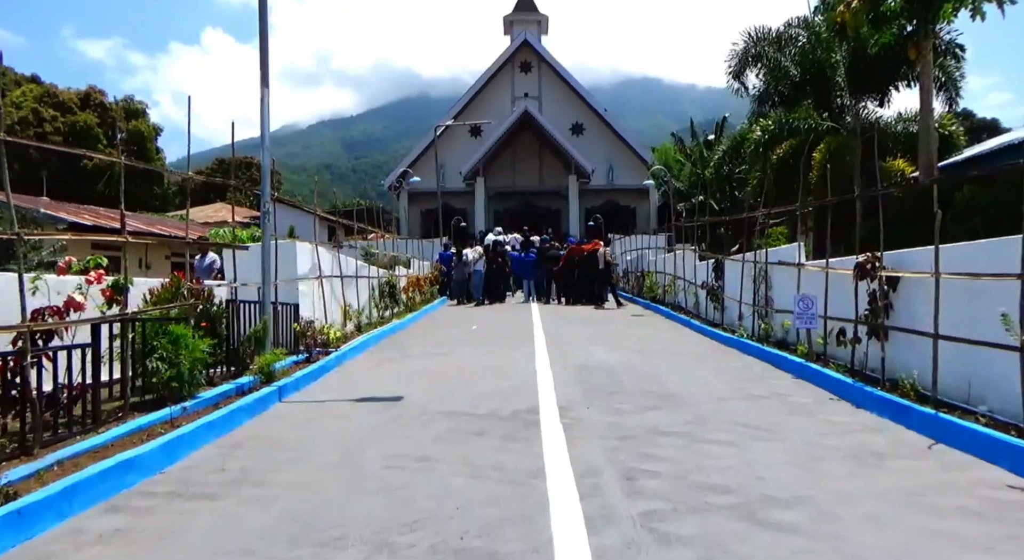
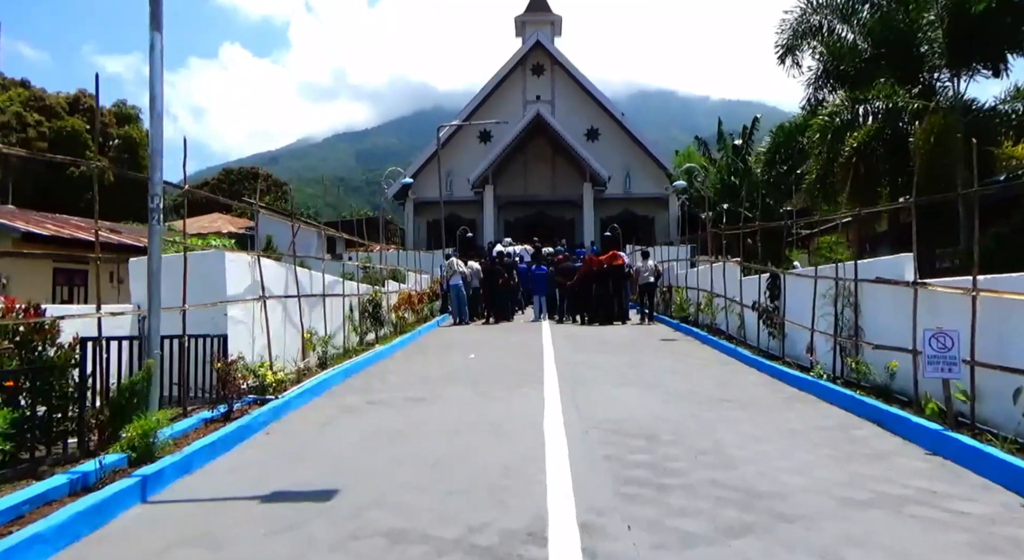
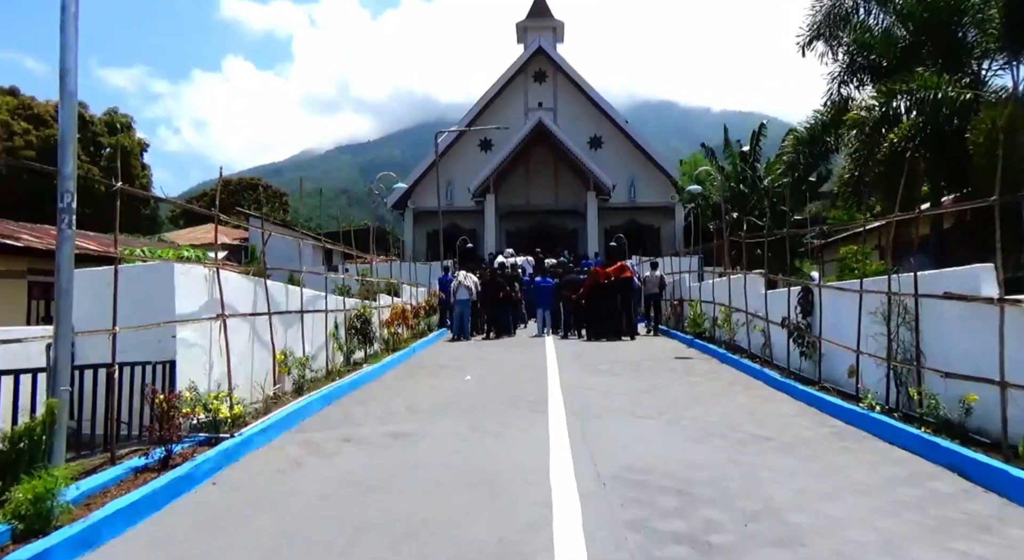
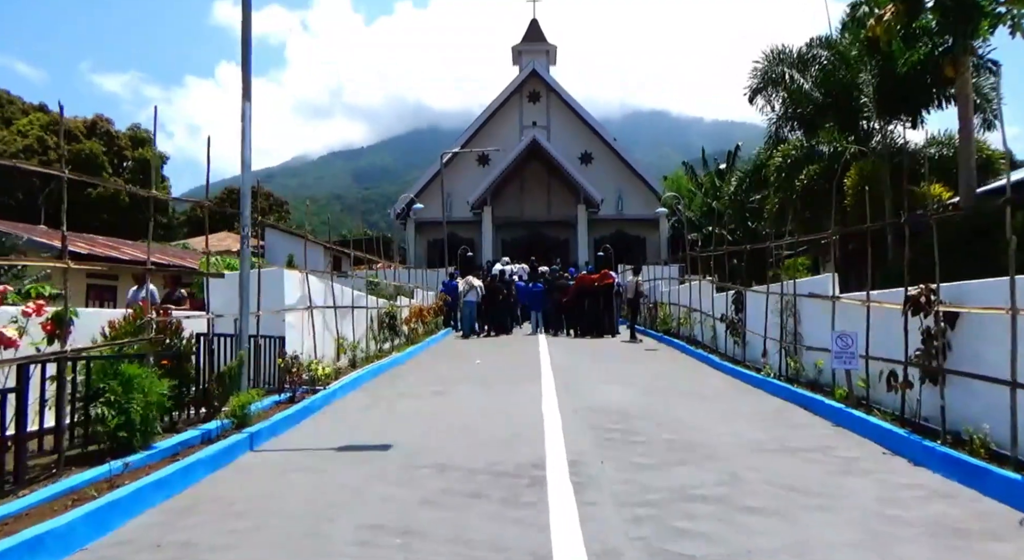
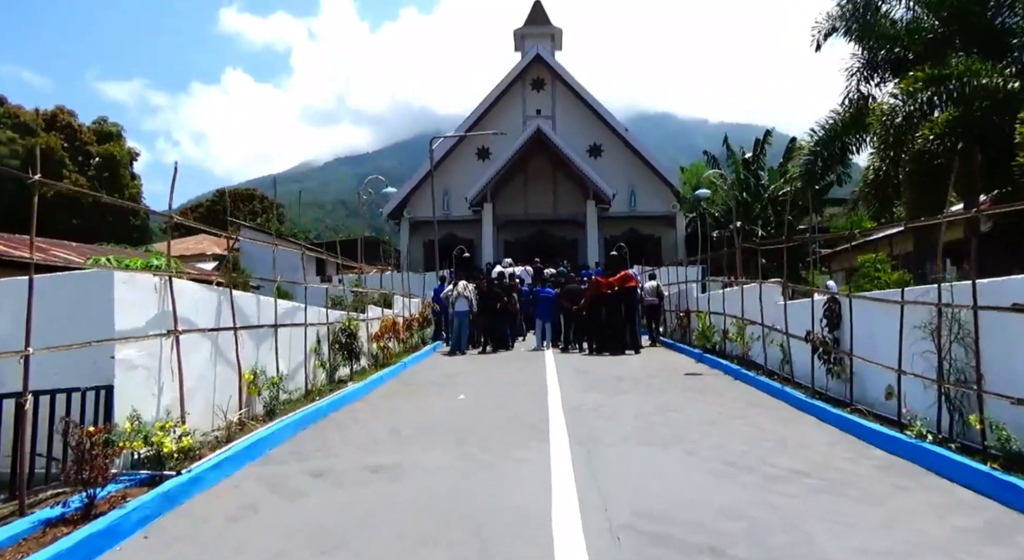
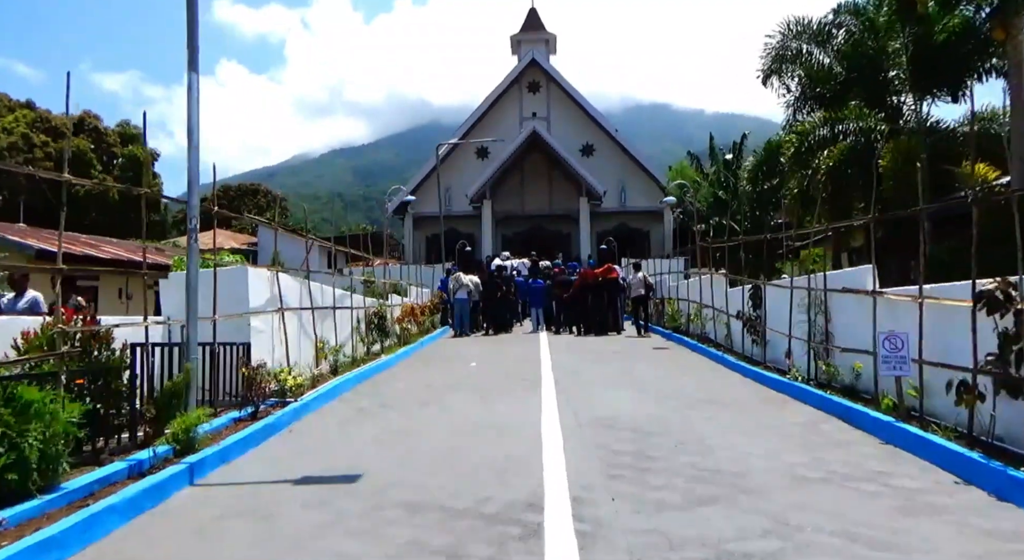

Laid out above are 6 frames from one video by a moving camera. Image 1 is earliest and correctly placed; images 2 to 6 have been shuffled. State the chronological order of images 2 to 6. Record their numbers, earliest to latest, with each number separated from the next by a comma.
4, 6, 2, 3, 5
